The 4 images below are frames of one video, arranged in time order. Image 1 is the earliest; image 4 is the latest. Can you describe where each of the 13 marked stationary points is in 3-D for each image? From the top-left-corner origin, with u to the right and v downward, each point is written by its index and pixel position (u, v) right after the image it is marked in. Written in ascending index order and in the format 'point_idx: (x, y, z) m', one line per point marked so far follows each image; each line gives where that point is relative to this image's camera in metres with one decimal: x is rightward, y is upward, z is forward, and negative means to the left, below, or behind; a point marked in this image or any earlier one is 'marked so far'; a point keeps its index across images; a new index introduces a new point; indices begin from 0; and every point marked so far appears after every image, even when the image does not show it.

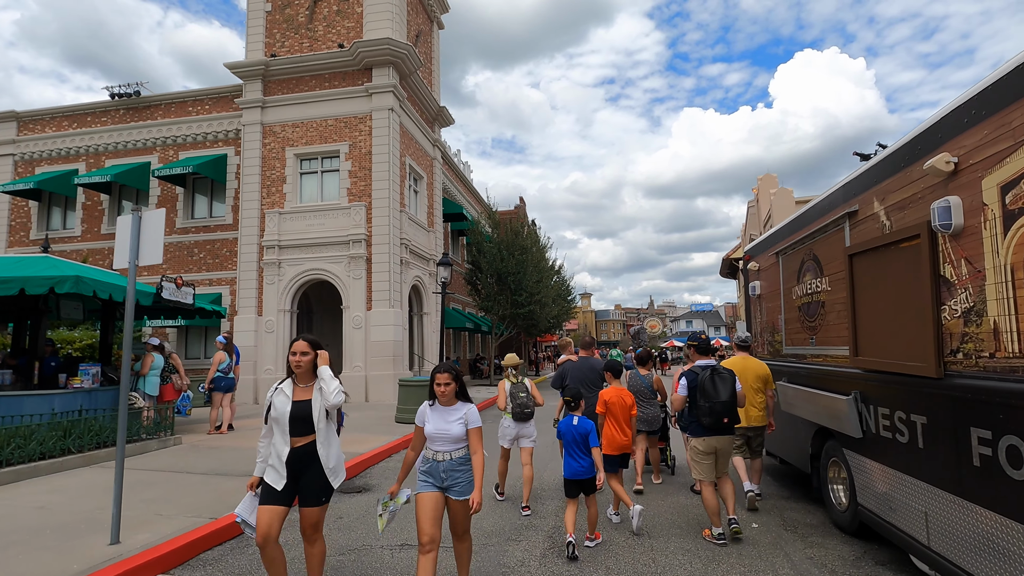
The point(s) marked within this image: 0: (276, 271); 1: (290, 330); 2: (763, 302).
0: (-7.8, +0.6, +17.8) m
1: (-7.3, -1.4, +17.9) m
2: (+3.3, -0.2, +7.1) m
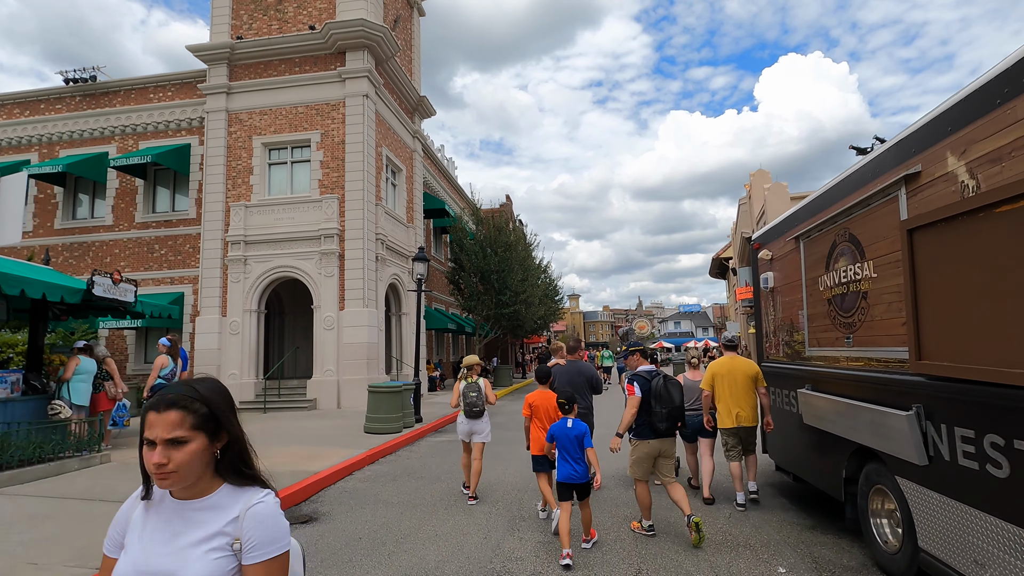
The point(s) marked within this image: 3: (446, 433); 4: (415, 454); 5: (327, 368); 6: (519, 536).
0: (-8.3, +0.6, +16.6) m
1: (-7.8, -1.3, +16.7) m
2: (+3.0, -0.1, +6.1) m
3: (-1.4, -3.2, +12.0) m
4: (-1.7, -2.9, +9.5) m
5: (-5.4, -2.3, +15.8) m
6: (+0.1, -2.4, +5.3) m
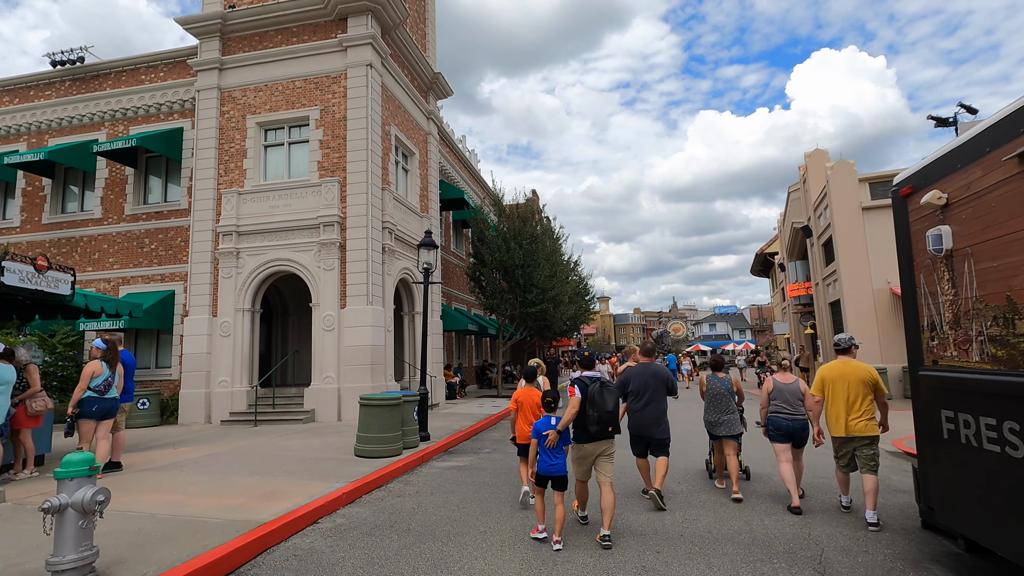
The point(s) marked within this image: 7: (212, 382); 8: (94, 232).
0: (-7.6, +0.7, +14.8) m
1: (-7.1, -1.2, +14.8) m
2: (+3.1, +0.2, +3.7) m
3: (-1.0, -3.0, +9.9) m
4: (-1.4, -2.7, +7.3) m
5: (-4.7, -2.2, +13.8) m
6: (+0.2, -2.2, +3.1) m
7: (-8.0, -2.5, +14.4) m
8: (-12.9, +1.7, +16.8) m
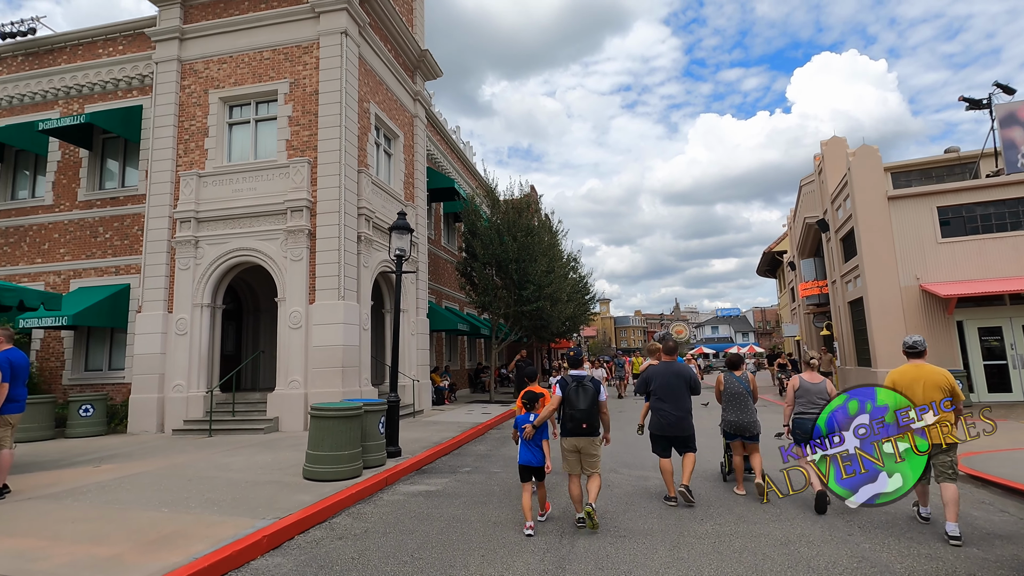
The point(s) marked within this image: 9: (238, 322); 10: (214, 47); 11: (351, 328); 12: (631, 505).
0: (-7.8, +0.9, +13.3) m
1: (-7.4, -1.1, +13.3) m
2: (+2.8, +0.4, +2.2) m
3: (-1.2, -2.8, +8.3) m
4: (-1.6, -2.5, +5.8) m
5: (-4.9, -2.0, +12.3) m
6: (-0.1, -2.0, +1.6) m
7: (-8.2, -2.3, +12.9) m
8: (-13.2, +1.9, +15.2) m
9: (-7.8, -1.0, +15.5) m
10: (-7.6, +6.2, +14.0) m
11: (-3.7, -0.9, +12.6) m
12: (+1.4, -2.6, +6.5) m
